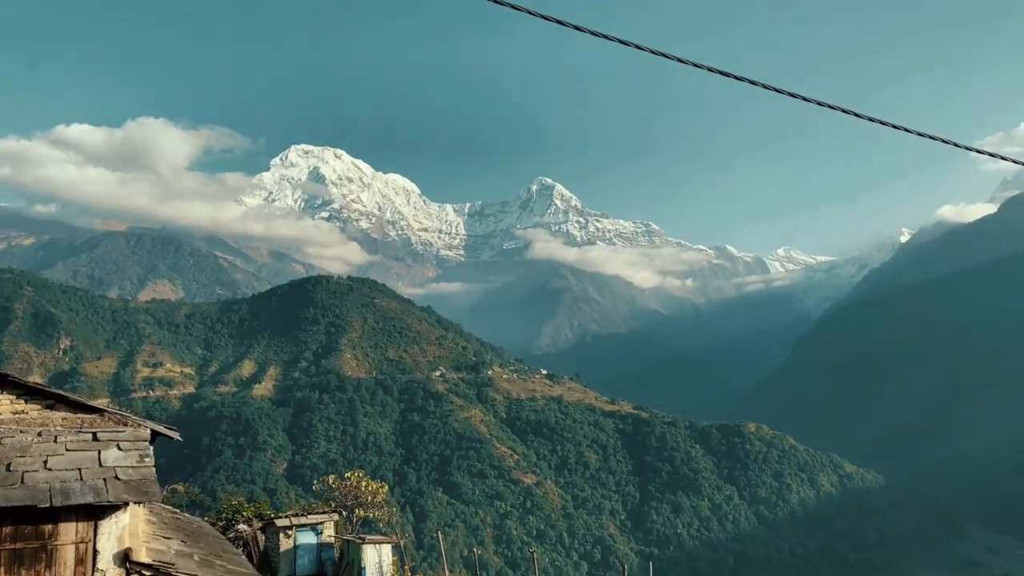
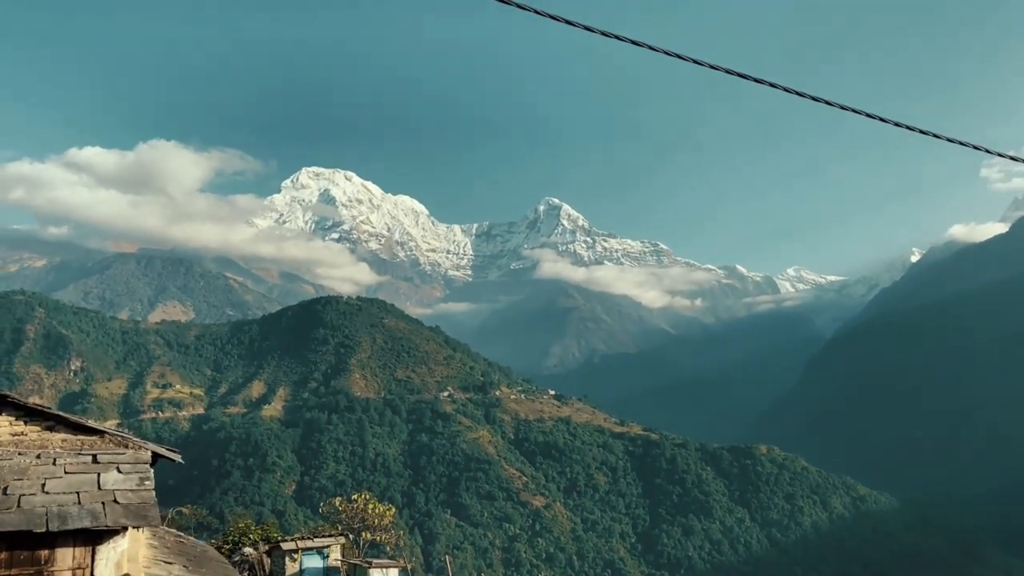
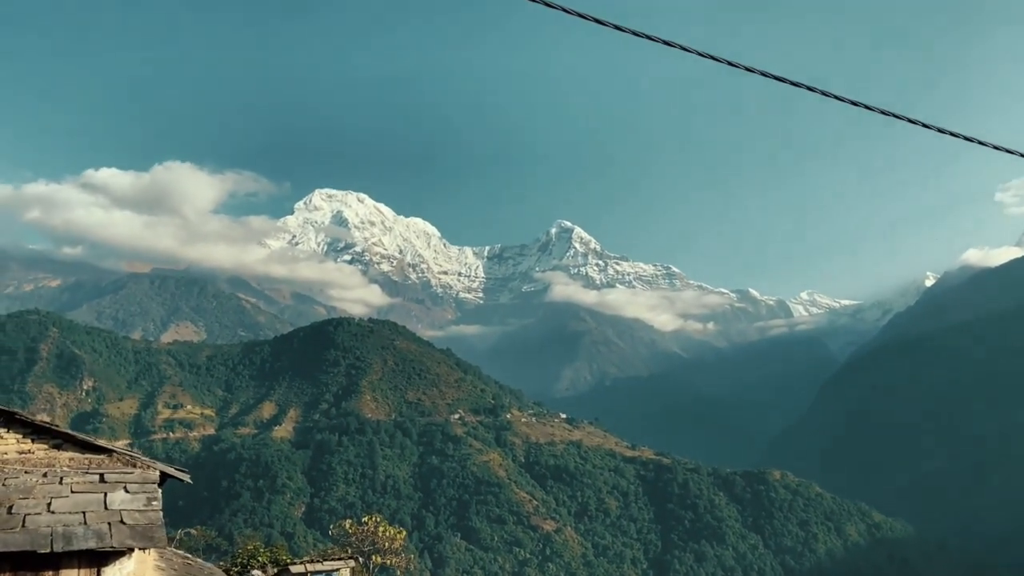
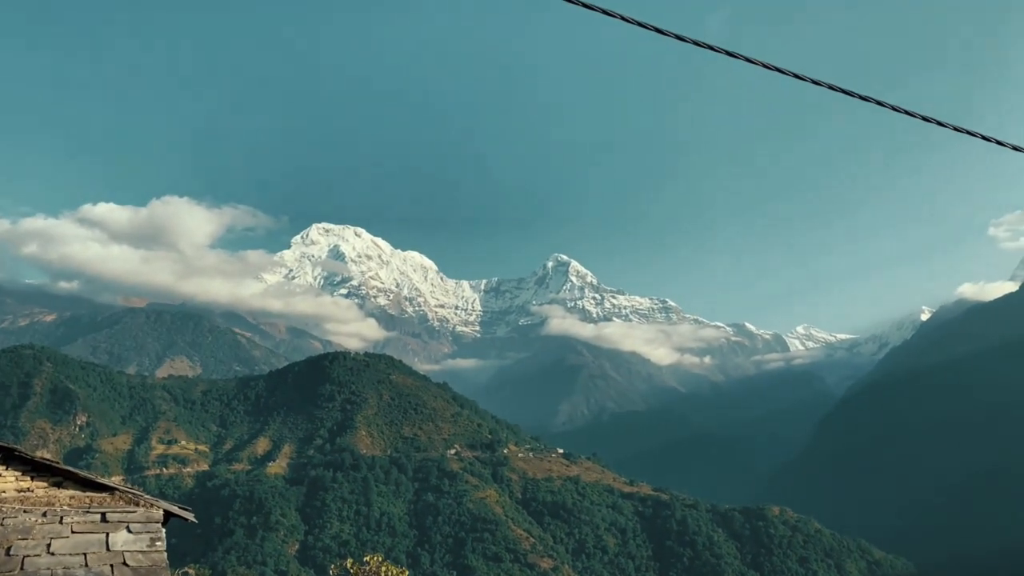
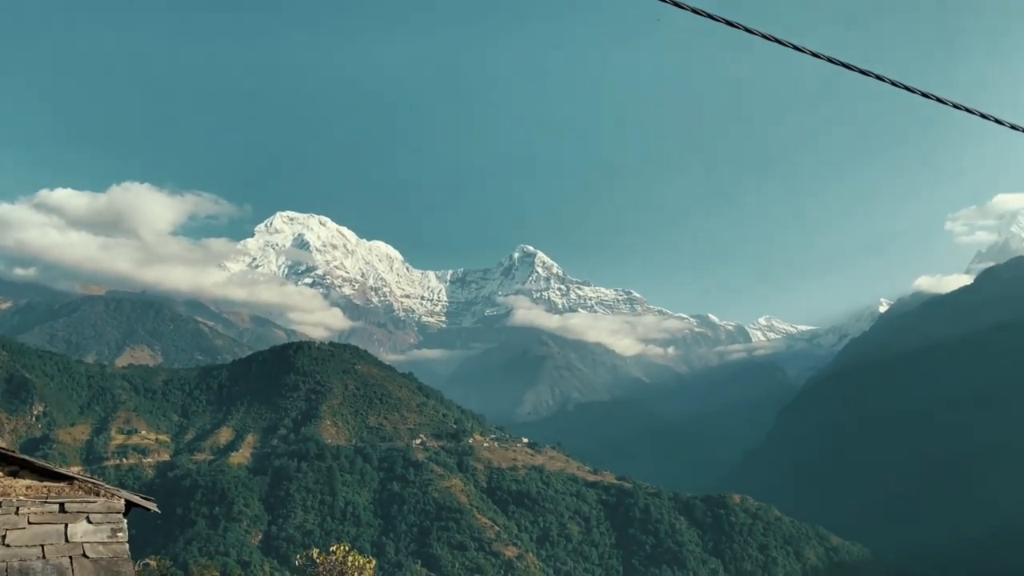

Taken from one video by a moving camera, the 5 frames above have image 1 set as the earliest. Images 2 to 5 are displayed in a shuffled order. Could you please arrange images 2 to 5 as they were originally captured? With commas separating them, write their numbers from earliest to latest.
2, 3, 4, 5
